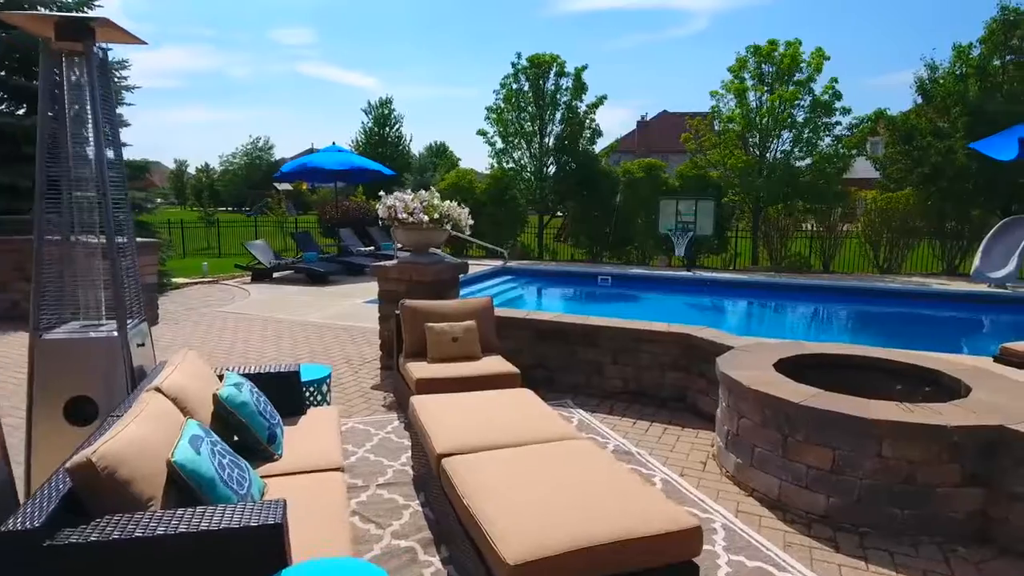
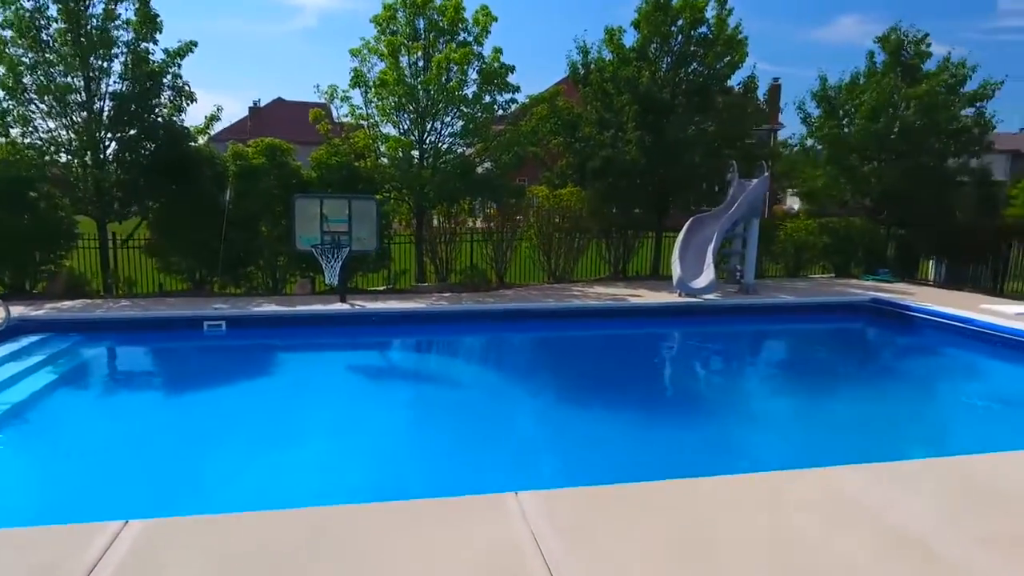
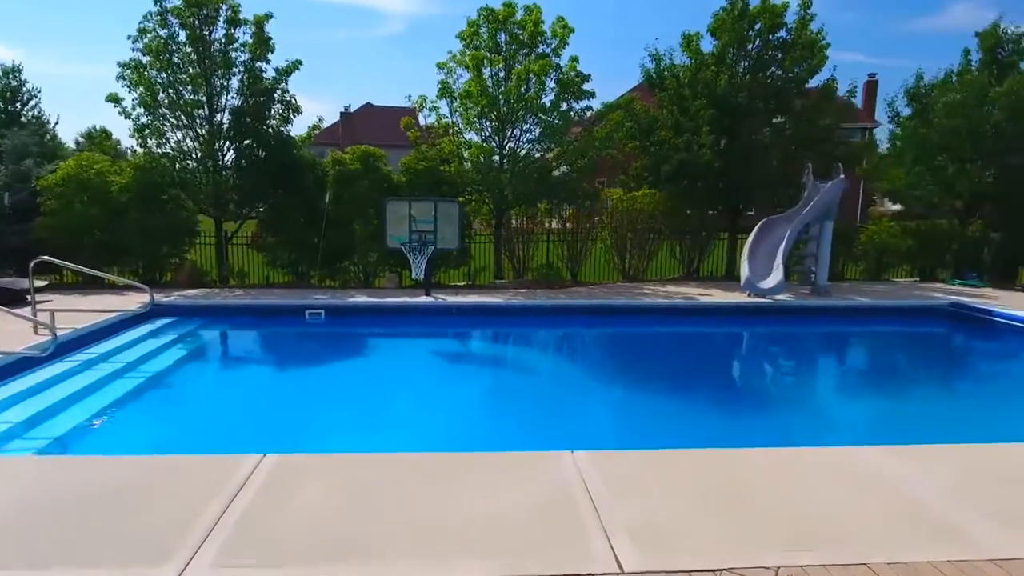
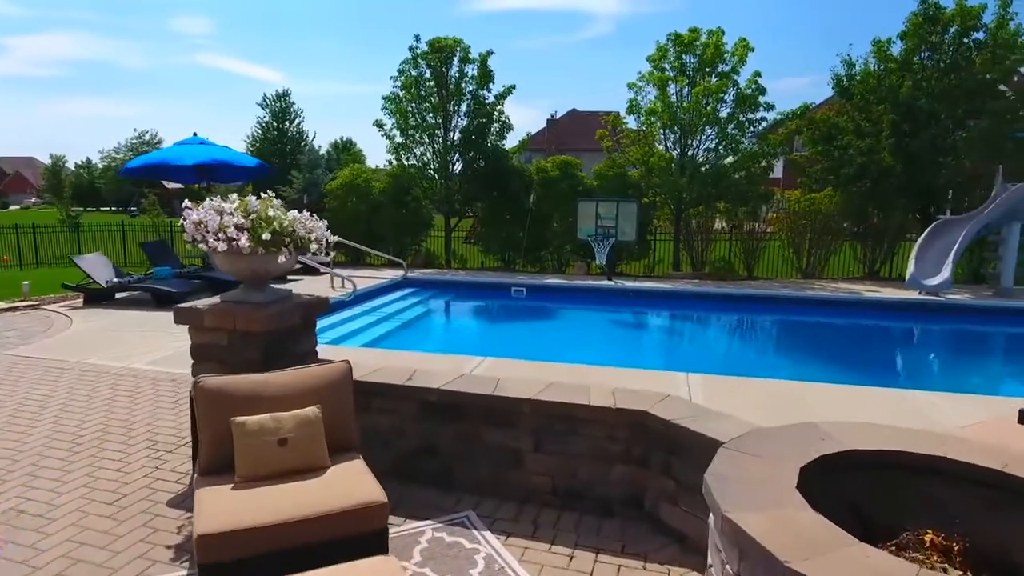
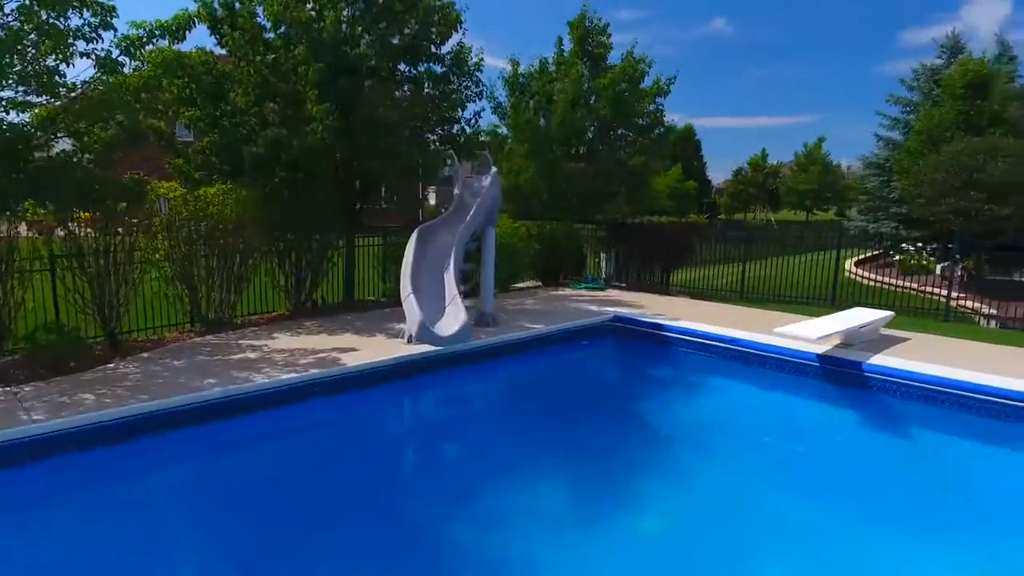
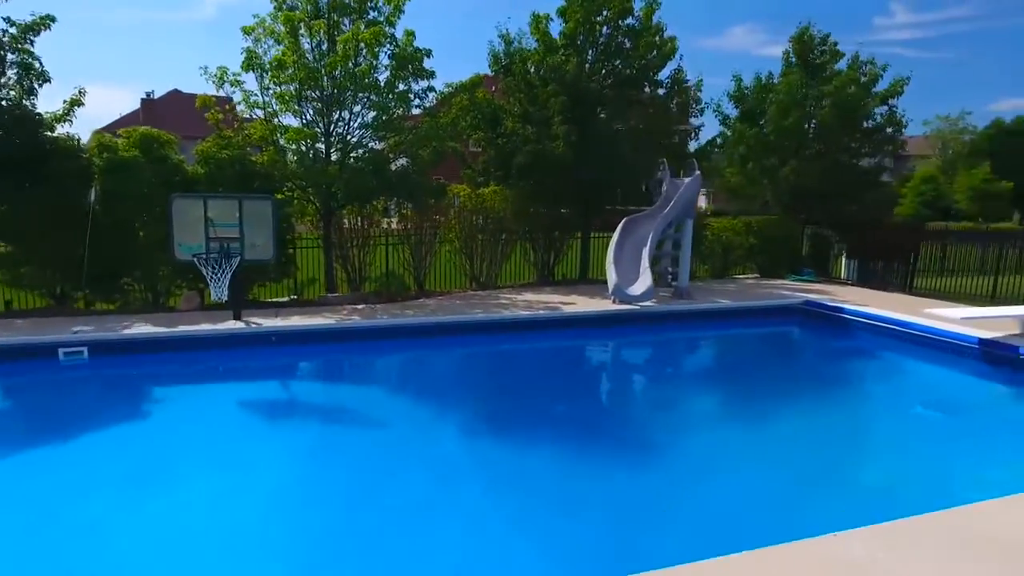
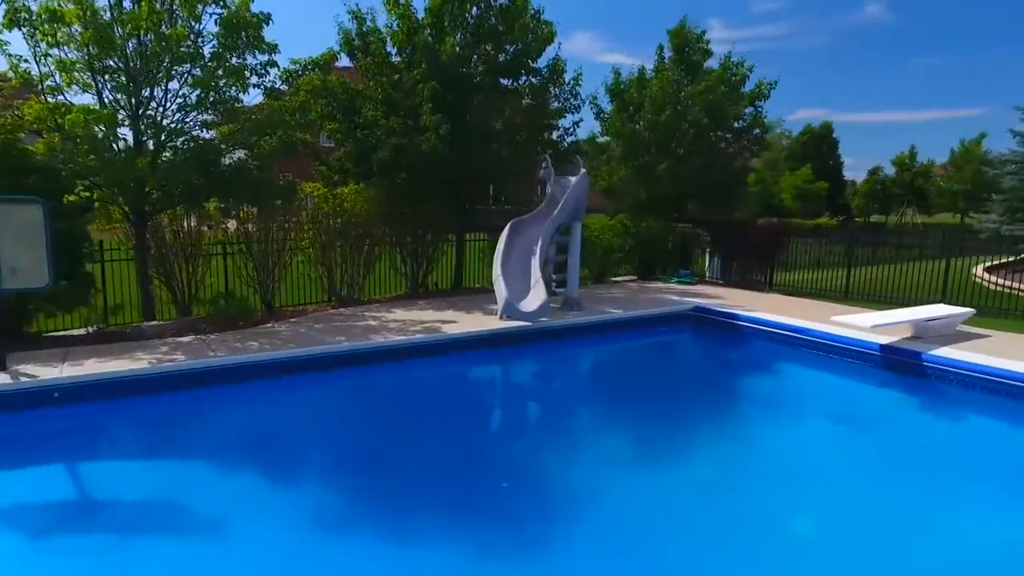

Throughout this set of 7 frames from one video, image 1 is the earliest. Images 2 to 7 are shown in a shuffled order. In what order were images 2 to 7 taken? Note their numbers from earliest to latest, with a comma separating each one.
4, 3, 2, 6, 7, 5
